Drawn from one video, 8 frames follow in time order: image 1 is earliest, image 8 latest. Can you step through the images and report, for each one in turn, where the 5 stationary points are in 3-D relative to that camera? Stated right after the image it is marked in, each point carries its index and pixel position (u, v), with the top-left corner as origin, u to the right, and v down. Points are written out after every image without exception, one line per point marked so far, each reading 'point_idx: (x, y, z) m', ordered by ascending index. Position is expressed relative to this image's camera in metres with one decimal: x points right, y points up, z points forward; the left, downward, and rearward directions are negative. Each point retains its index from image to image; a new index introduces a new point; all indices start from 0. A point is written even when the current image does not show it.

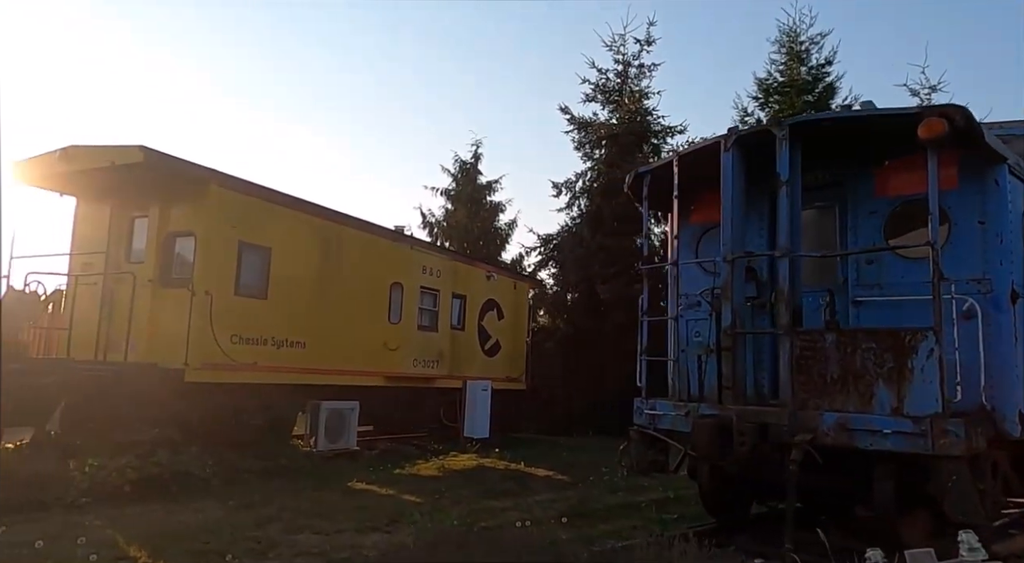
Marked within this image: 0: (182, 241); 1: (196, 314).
0: (-4.1, +0.5, +9.8) m
1: (-3.8, -0.4, +9.4) m
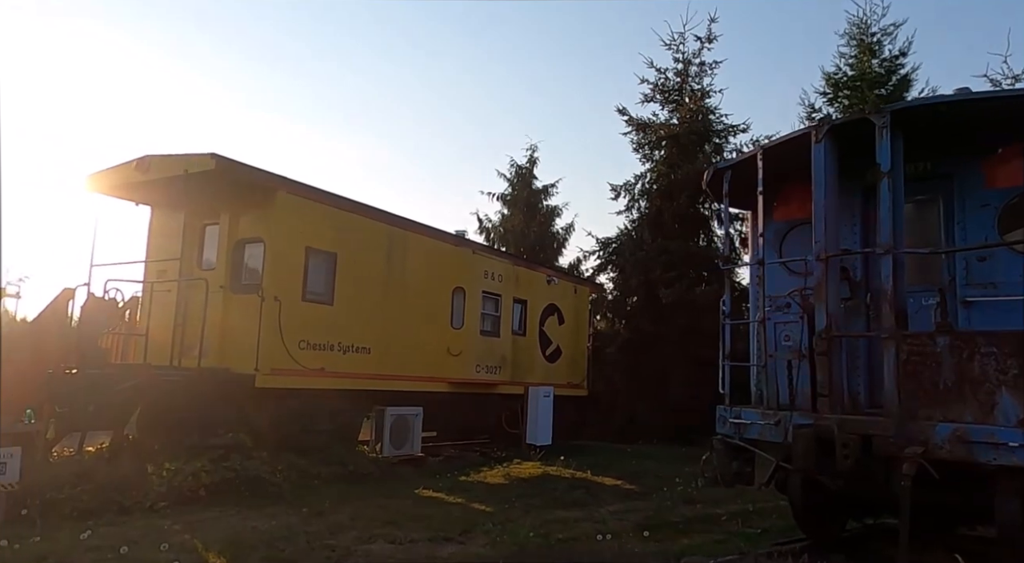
0: (-3.3, +0.4, +9.8) m
1: (-3.0, -0.5, +9.5) m
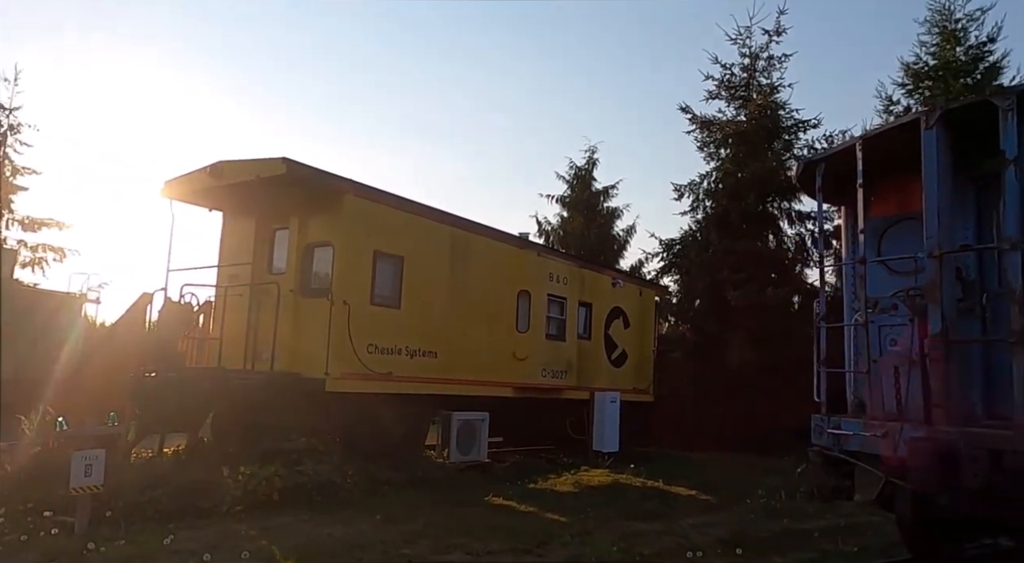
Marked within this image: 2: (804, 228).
0: (-2.4, +0.4, +9.8) m
1: (-2.1, -0.5, +9.4) m
2: (+7.2, +1.3, +19.4) m
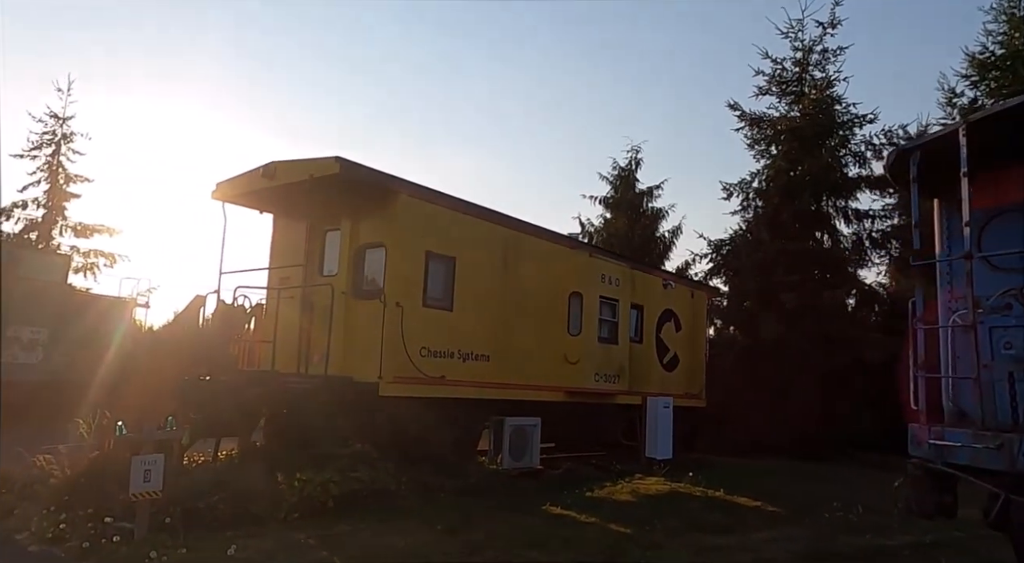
0: (-1.7, +0.3, +9.6) m
1: (-1.4, -0.5, +9.2) m
2: (+8.3, +1.3, +18.7) m
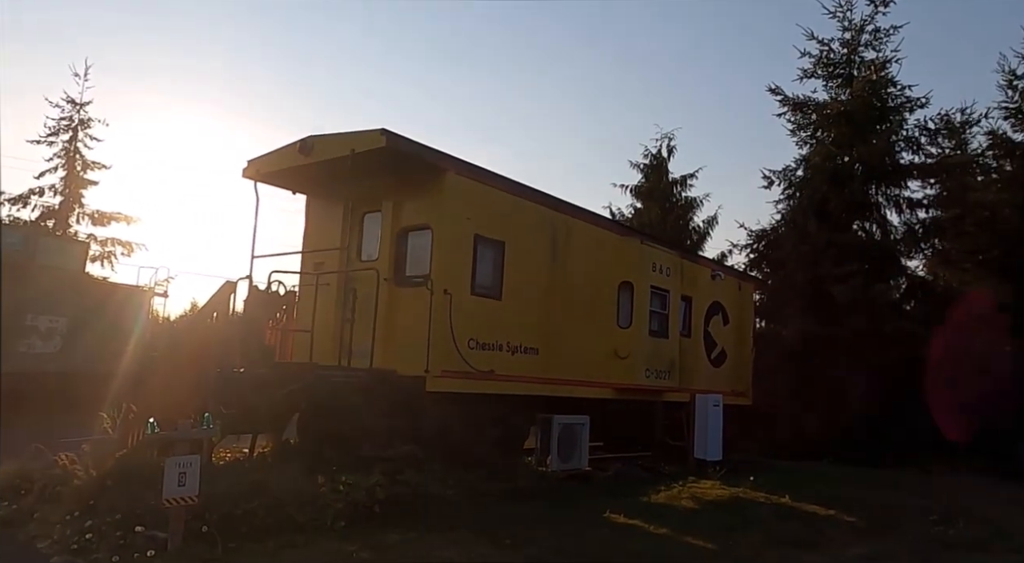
0: (-1.1, +0.5, +8.9) m
1: (-0.8, -0.4, +8.5) m
2: (+9.1, +1.4, +17.8) m
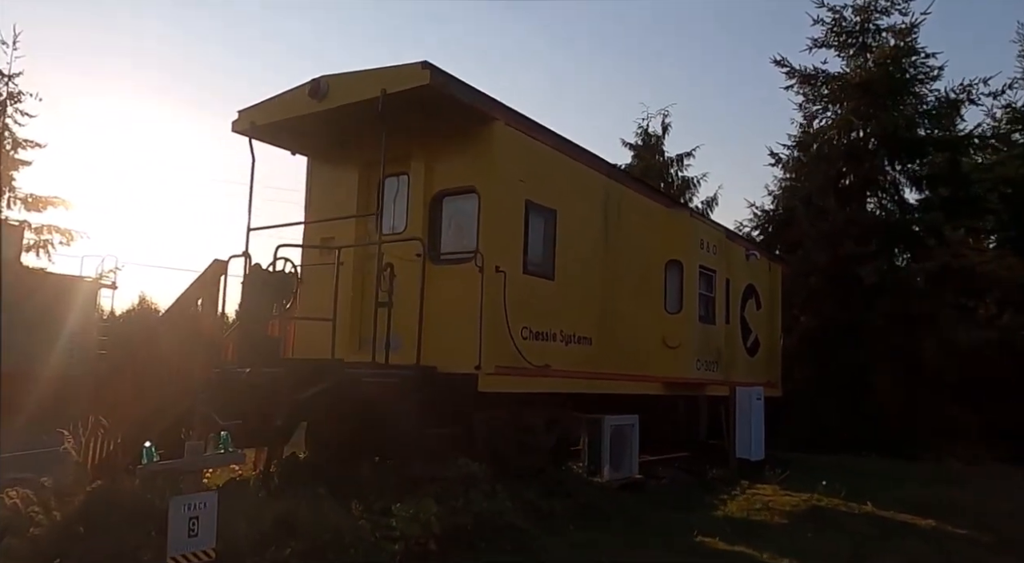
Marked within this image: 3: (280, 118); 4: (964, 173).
0: (-0.5, +0.7, +7.2) m
1: (-0.2, -0.2, +6.8) m
2: (+9.1, +1.9, +16.8) m
3: (-2.2, +1.5, +7.4) m
4: (+9.3, +2.2, +16.0) m
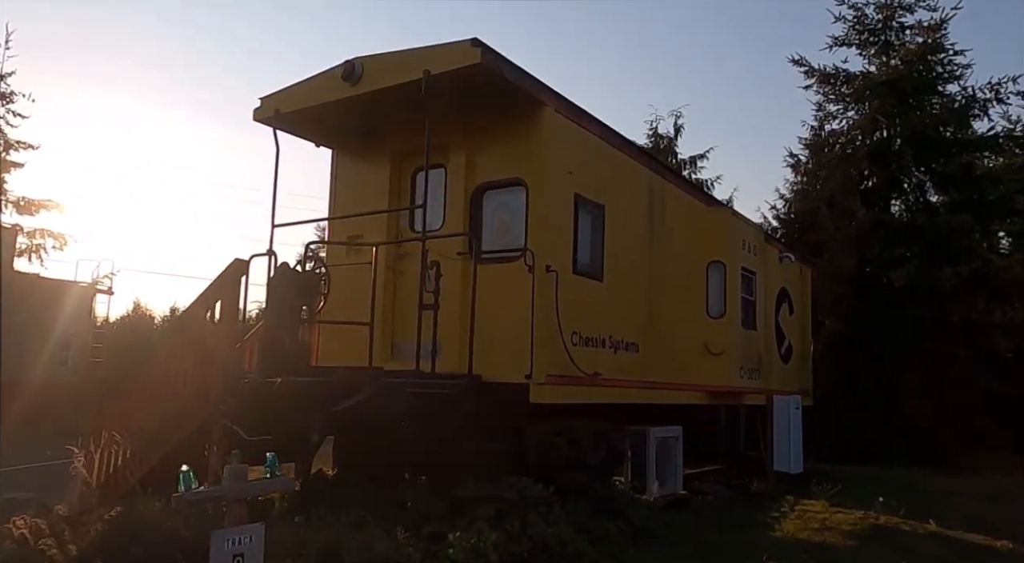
0: (-0.1, +0.7, +6.6) m
1: (+0.2, -0.2, +6.2) m
2: (+9.4, +1.8, +16.4) m
3: (-1.7, +1.5, +6.8) m
4: (+9.6, +2.1, +15.6) m
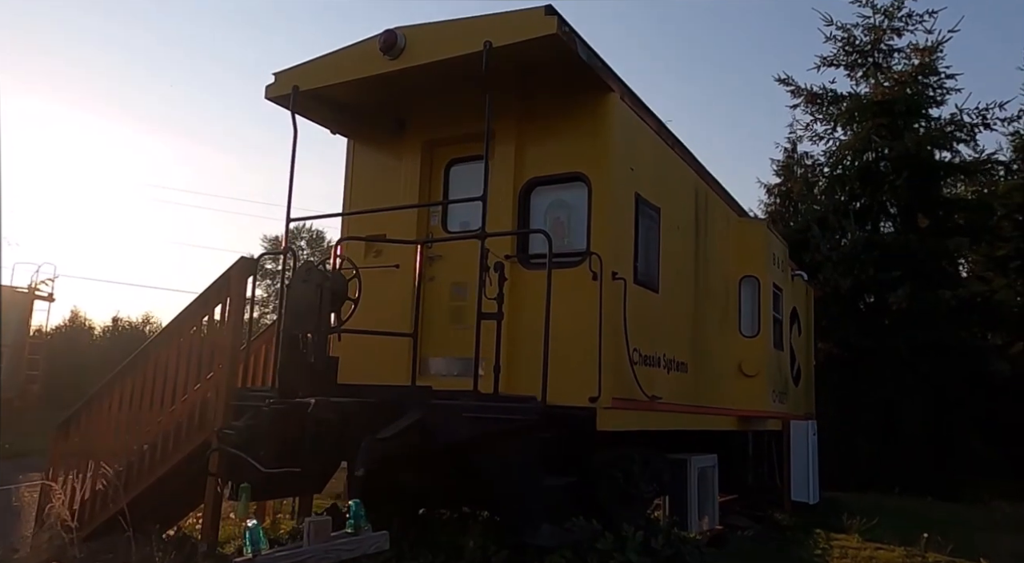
0: (+0.4, +0.7, +5.8) m
1: (+0.6, -0.2, +5.4) m
2: (+9.1, +1.3, +16.2) m
3: (-1.3, +1.5, +5.9) m
4: (+9.3, +1.6, +15.5) m
